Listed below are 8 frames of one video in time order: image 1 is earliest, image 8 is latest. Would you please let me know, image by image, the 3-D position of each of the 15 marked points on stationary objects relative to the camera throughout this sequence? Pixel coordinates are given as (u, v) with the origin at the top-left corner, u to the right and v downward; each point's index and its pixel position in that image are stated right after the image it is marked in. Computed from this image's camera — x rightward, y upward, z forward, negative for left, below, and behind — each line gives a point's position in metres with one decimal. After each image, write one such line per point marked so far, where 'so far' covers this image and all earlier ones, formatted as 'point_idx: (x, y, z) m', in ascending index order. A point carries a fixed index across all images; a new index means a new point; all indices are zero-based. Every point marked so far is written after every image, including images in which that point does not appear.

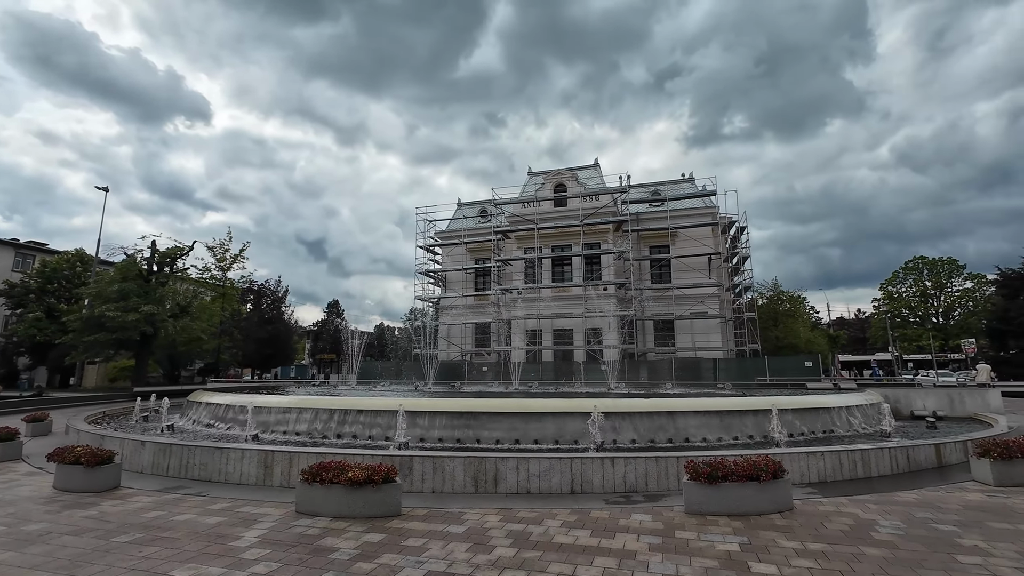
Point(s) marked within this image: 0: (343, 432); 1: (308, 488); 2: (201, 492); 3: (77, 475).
0: (-4.1, -3.4, +11.5) m
1: (-2.9, -2.8, +6.8) m
2: (-5.1, -3.4, +8.0) m
3: (-7.3, -3.1, +8.1) m
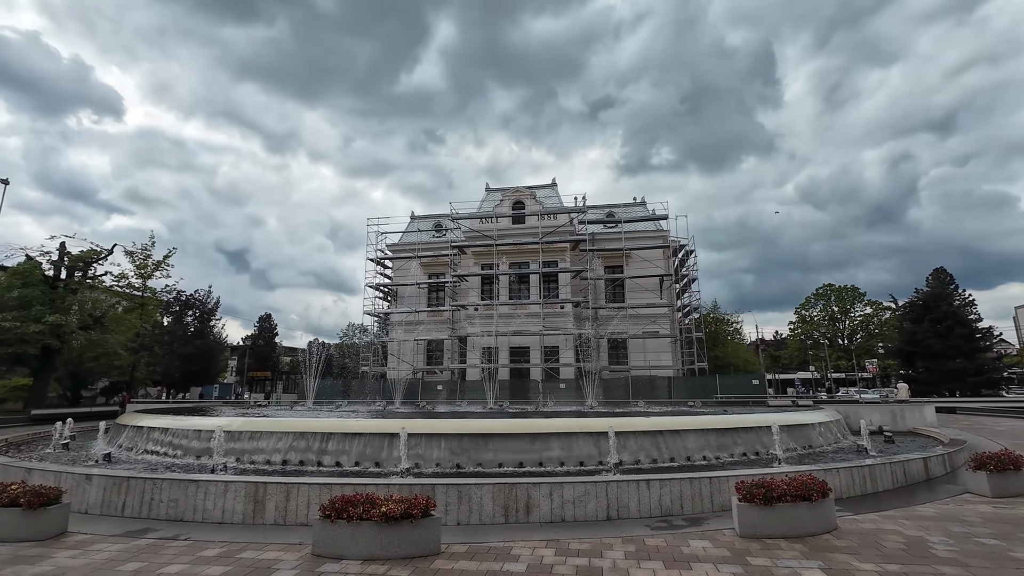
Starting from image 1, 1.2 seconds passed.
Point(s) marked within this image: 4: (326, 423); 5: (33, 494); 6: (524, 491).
0: (-4.1, -3.6, +10.3) m
1: (-2.2, -2.9, +5.9) m
2: (-4.6, -3.4, +6.7) m
3: (-6.7, -3.1, +6.5) m
4: (-4.2, -3.0, +10.6) m
5: (-6.5, -2.8, +6.7) m
6: (+0.2, -3.0, +7.2) m
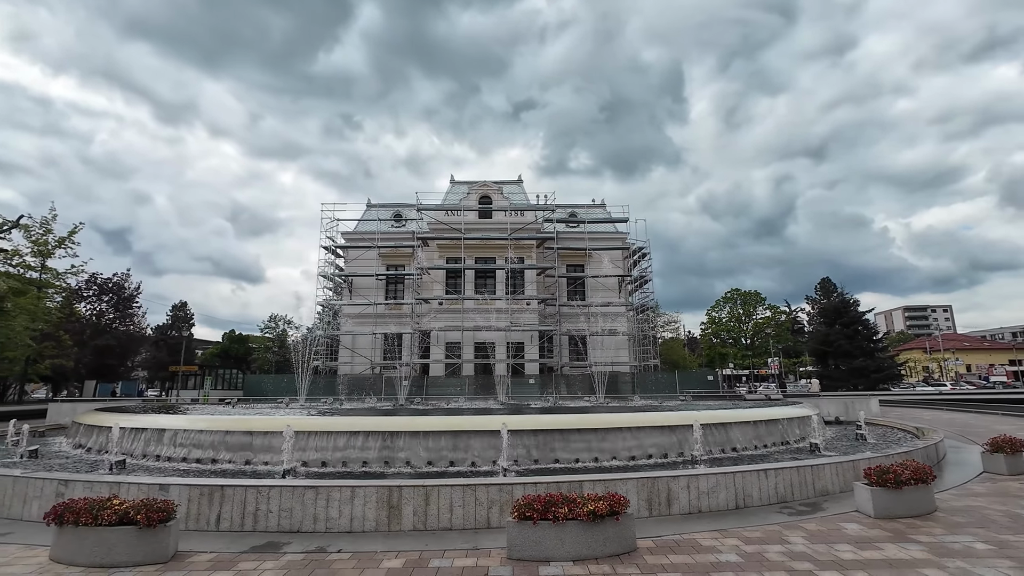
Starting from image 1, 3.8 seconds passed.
0: (-2.4, -3.4, +9.6) m
1: (+0.2, -2.8, +5.6) m
2: (-2.3, -3.2, +6.0) m
3: (-4.4, -2.9, +5.5) m
4: (-2.5, -2.8, +9.9) m
5: (-4.2, -2.6, +5.6) m
6: (+2.3, -3.0, +7.4) m
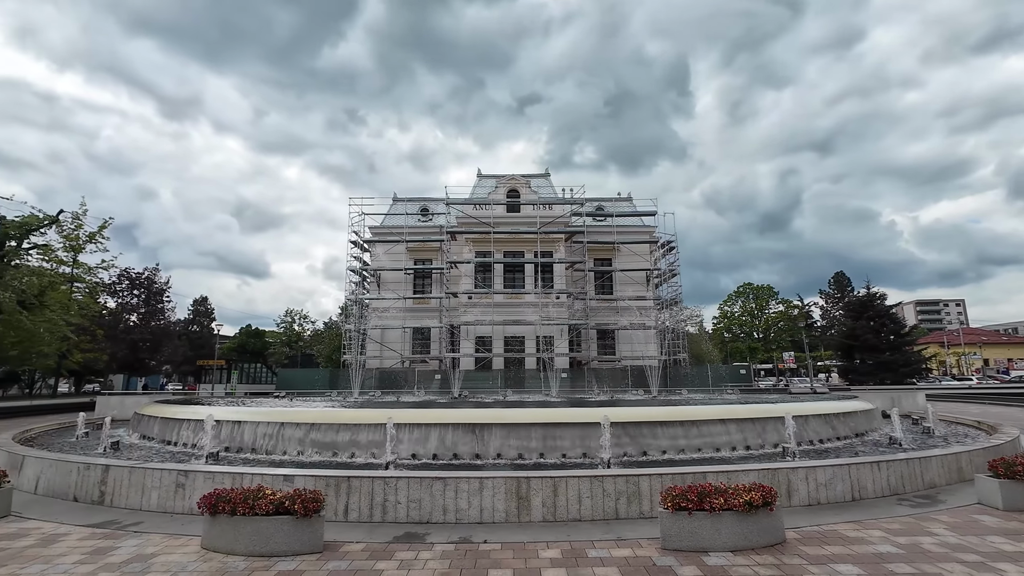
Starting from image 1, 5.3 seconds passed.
0: (-0.6, -3.2, +9.6) m
1: (+2.0, -2.7, +5.6) m
2: (-0.5, -3.1, +6.0) m
3: (-2.6, -2.8, +5.5) m
4: (-0.7, -2.6, +9.9) m
5: (-2.4, -2.5, +5.6) m
6: (+4.1, -2.8, +7.3) m
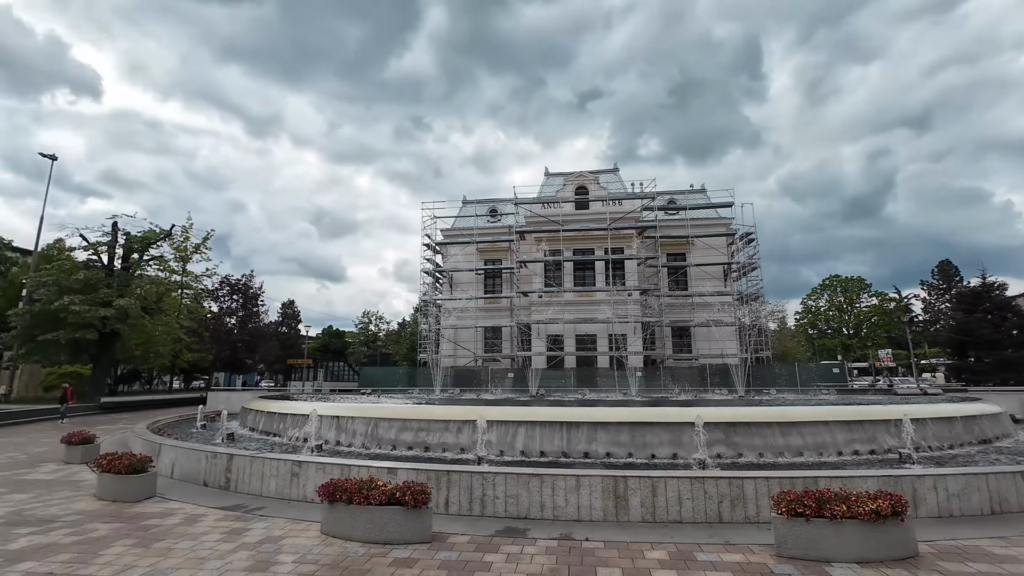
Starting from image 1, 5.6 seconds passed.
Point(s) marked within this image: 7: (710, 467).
0: (+1.1, -3.2, +9.6) m
1: (+3.2, -2.6, +5.3) m
2: (+0.8, -3.1, +6.0) m
3: (-1.4, -2.8, +5.8) m
4: (+1.0, -2.6, +9.9) m
5: (-1.2, -2.5, +5.9) m
6: (+5.5, -2.7, +6.7) m
7: (+3.6, -3.3, +8.9) m
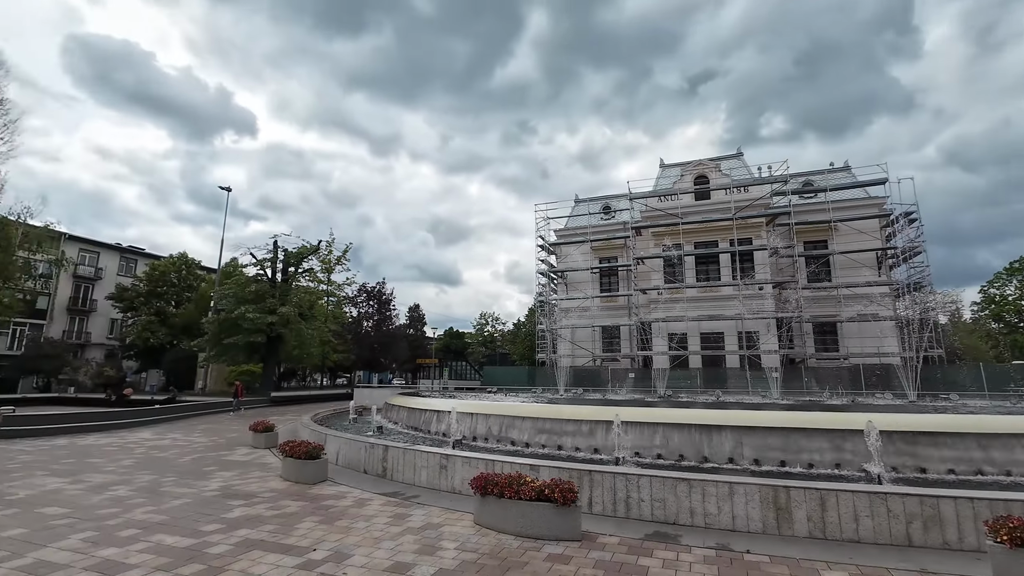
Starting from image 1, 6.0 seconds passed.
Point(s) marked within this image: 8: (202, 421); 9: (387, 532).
0: (+3.7, -3.1, +9.1) m
1: (+4.7, -2.5, +4.4) m
2: (+2.6, -3.0, +5.7) m
3: (+0.4, -2.8, +5.9) m
4: (+3.7, -2.5, +9.4) m
5: (+0.6, -2.5, +6.0) m
6: (+7.3, -2.5, +5.3) m
7: (+6.0, -3.1, +7.9) m
8: (-12.4, -5.3, +19.3) m
9: (-1.6, -3.2, +6.3) m
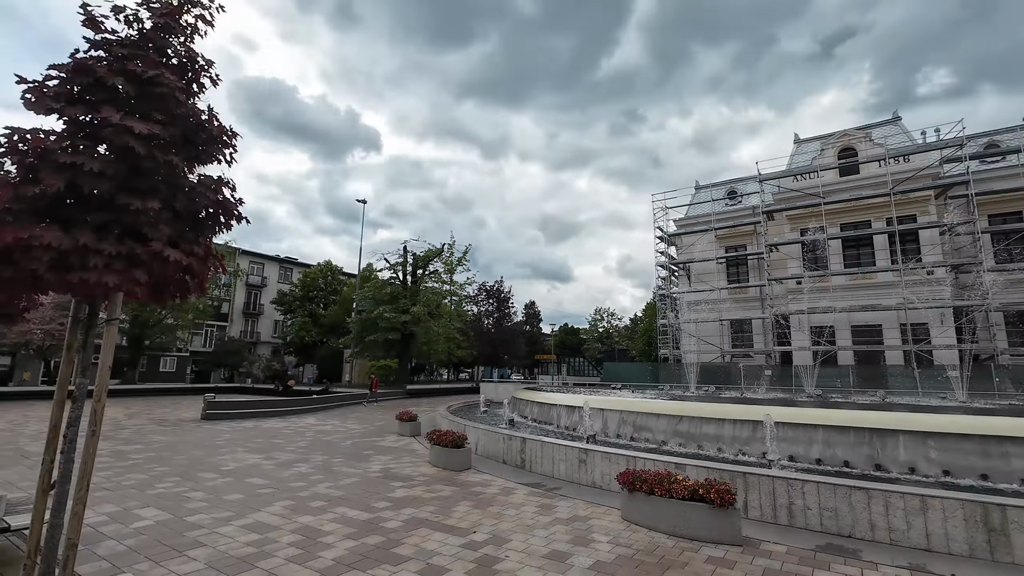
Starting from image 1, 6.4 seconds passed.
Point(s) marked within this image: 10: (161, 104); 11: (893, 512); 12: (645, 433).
0: (+6.2, -2.9, +8.0) m
1: (+6.1, -2.2, +3.2) m
2: (+4.3, -2.9, +5.0) m
3: (+2.2, -2.7, +5.7) m
4: (+6.2, -2.2, +8.3) m
5: (+2.4, -2.4, +5.7) m
6: (+8.8, -2.2, +3.5) m
7: (+8.1, -2.8, +6.3) m
8: (-7.1, -5.5, +21.6) m
9: (+0.3, -3.1, +6.5) m
10: (-1.9, +1.0, +2.7) m
11: (+4.5, -2.6, +5.7) m
12: (+3.0, -3.2, +10.8) m
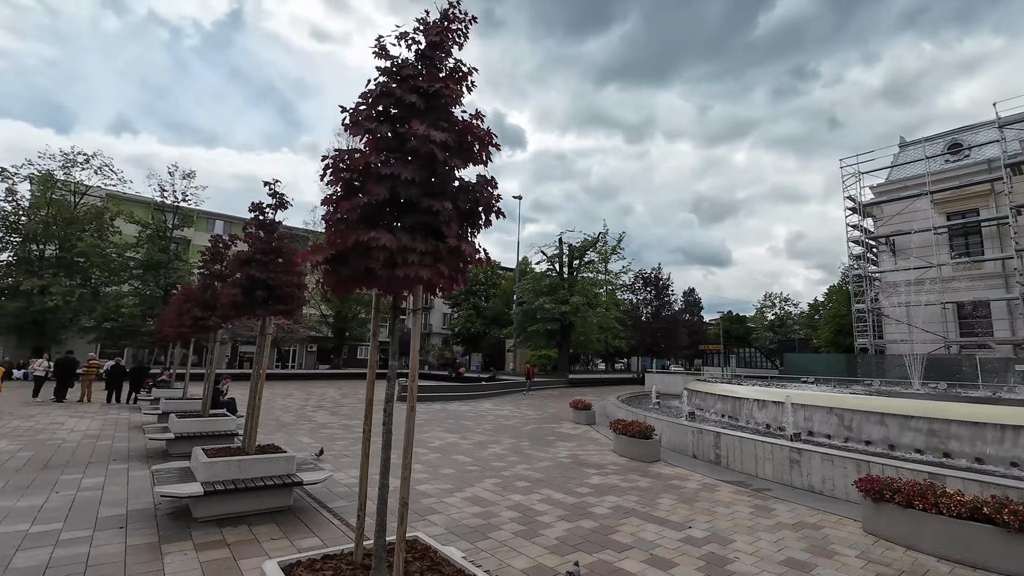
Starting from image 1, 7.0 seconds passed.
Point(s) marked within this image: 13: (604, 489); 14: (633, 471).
0: (+9.0, -2.4, +5.7) m
1: (+7.5, -1.9, +1.1) m
2: (+6.3, -2.5, +3.3) m
3: (+4.6, -2.4, +4.6) m
4: (+9.1, -1.8, +6.0) m
5: (+4.7, -2.1, +4.6) m
6: (+10.2, -1.8, +0.6) m
7: (+10.3, -2.4, +3.5) m
8: (+0.5, -5.1, +22.7) m
9: (+3.0, -2.9, +6.0) m
10: (-0.4, +1.1, +3.0) m
11: (+6.7, -2.3, +4.0) m
12: (+6.8, -2.8, +9.3) m
13: (+1.4, -3.1, +7.5) m
14: (+2.1, -3.3, +8.7) m
